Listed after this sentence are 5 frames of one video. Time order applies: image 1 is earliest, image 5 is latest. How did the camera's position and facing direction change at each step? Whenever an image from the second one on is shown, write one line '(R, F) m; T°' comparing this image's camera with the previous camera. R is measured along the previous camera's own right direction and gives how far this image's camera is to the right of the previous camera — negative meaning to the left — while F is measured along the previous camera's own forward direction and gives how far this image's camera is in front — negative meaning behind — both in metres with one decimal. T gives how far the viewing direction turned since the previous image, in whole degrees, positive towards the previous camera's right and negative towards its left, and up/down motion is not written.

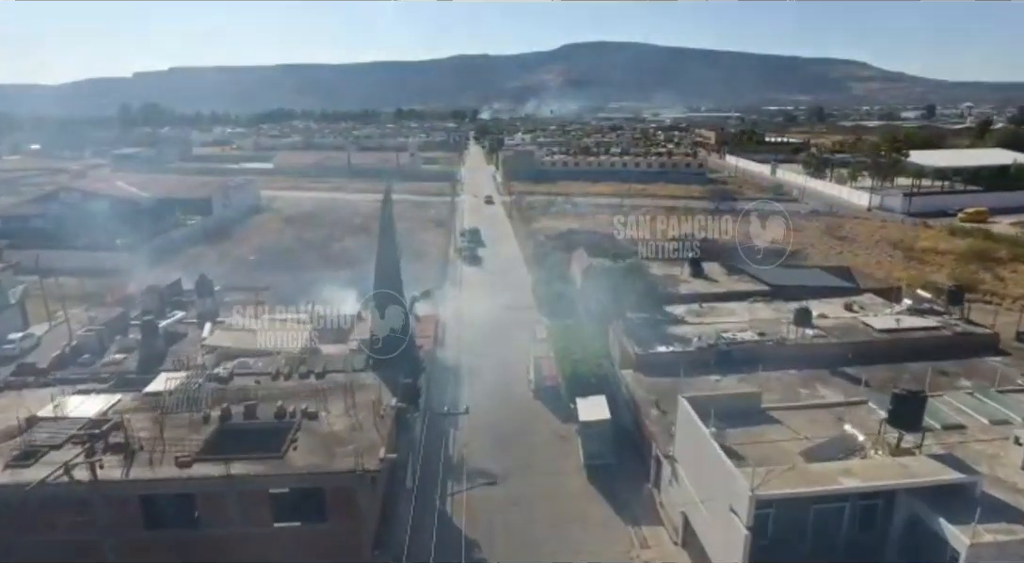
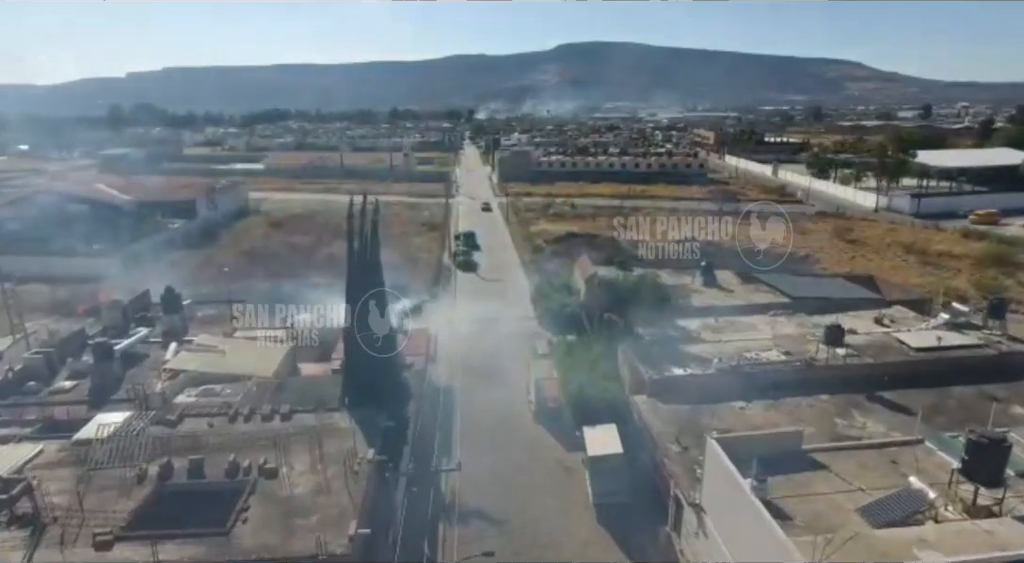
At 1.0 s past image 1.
(-0.1, +2.5) m; 0°
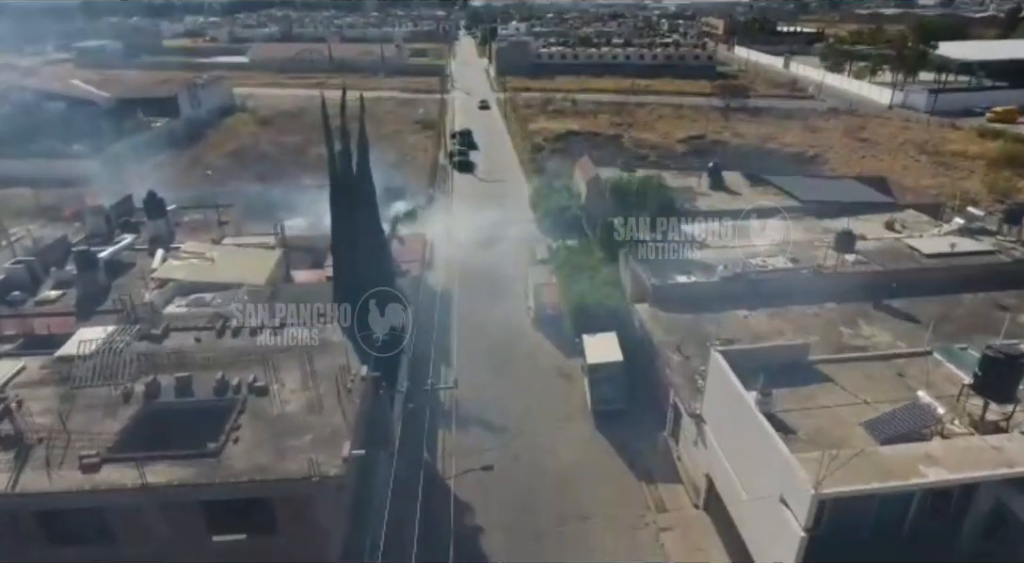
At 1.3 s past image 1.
(0.0, +0.8) m; 0°
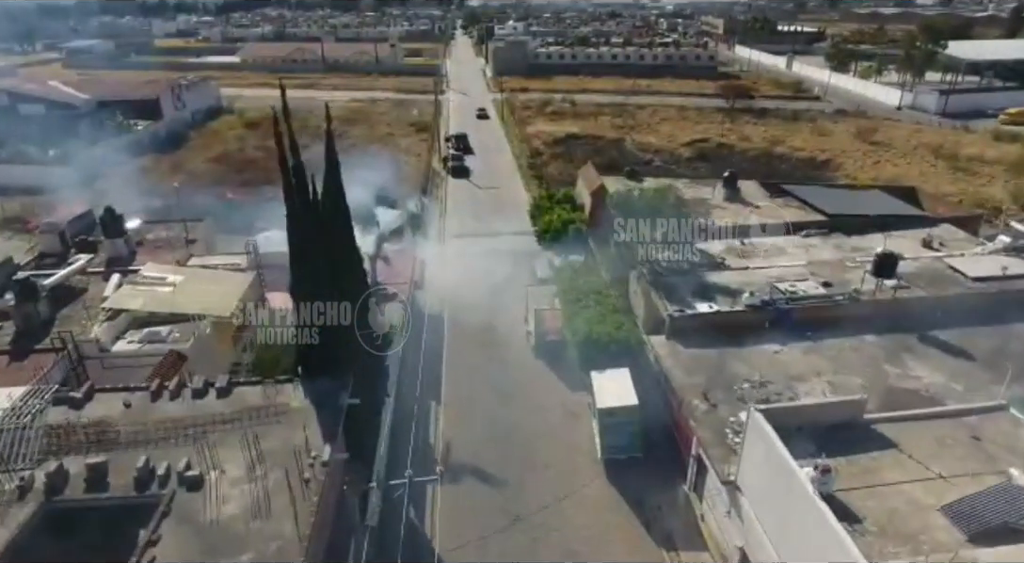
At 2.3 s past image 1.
(0.0, +2.4) m; 0°
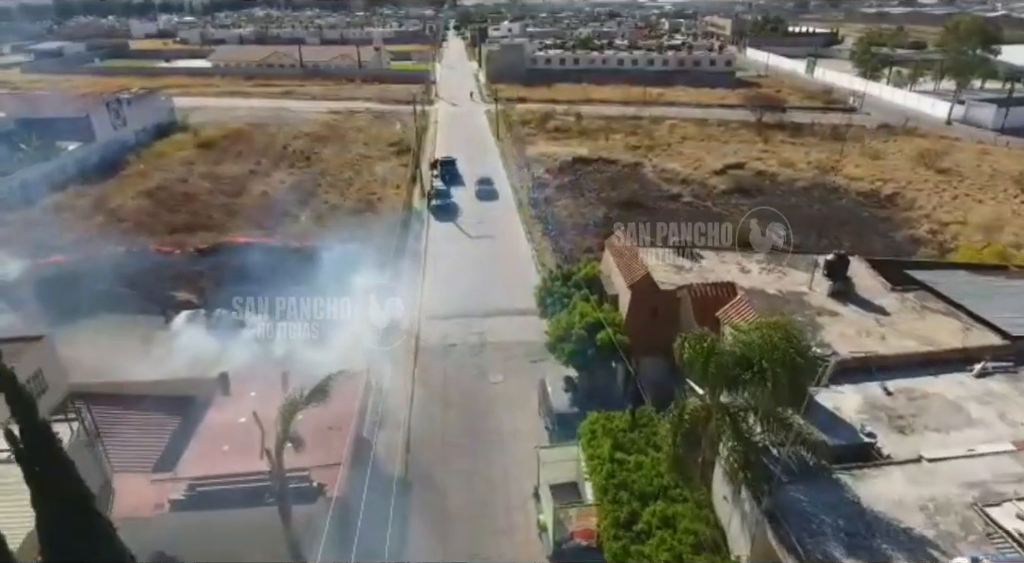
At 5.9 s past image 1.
(-0.2, +8.7) m; 0°
